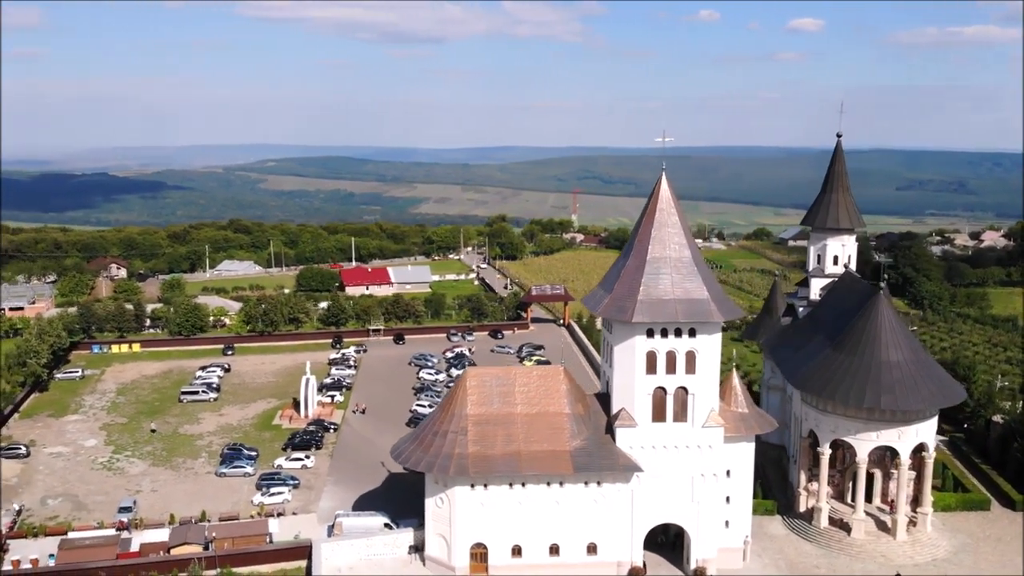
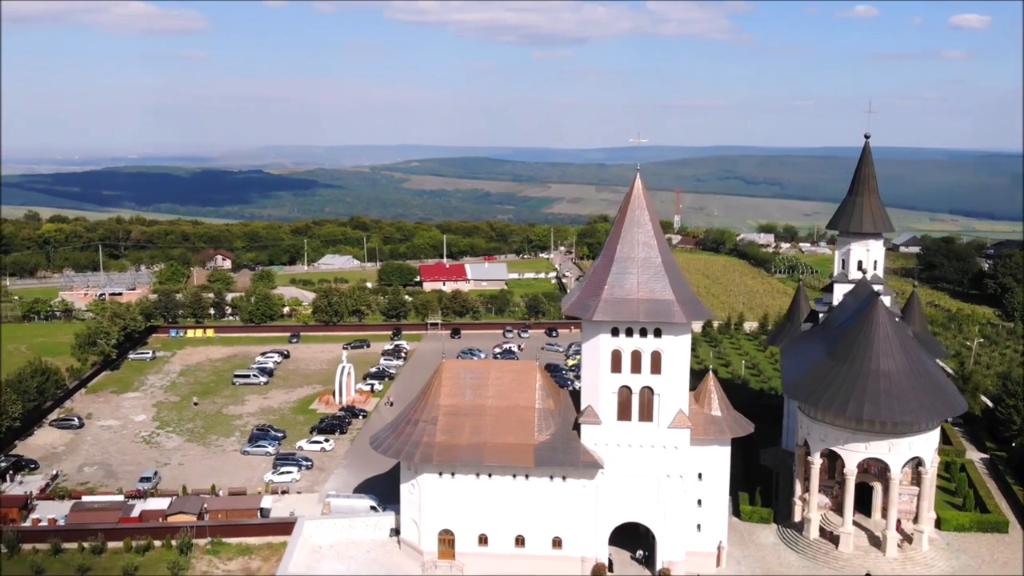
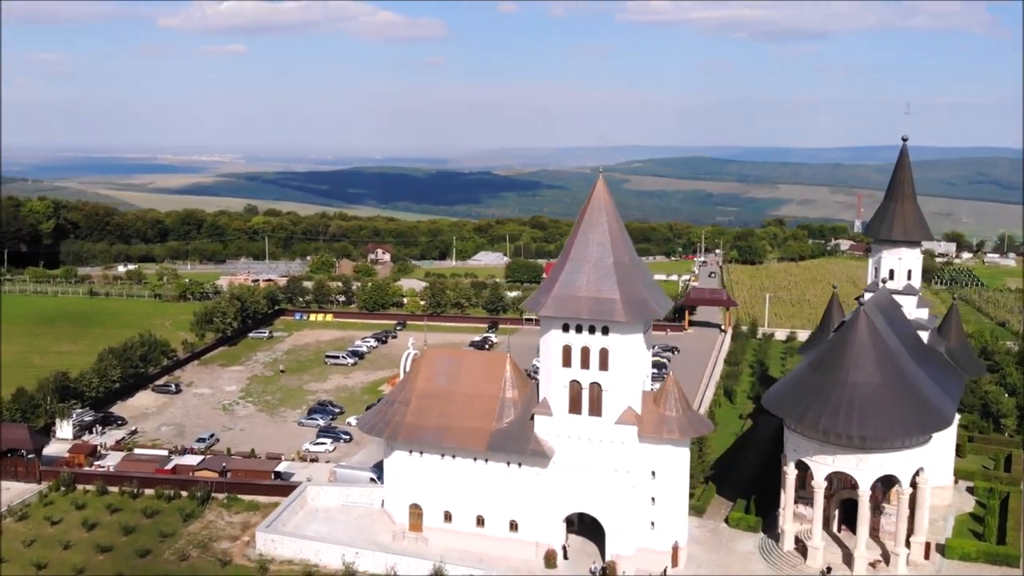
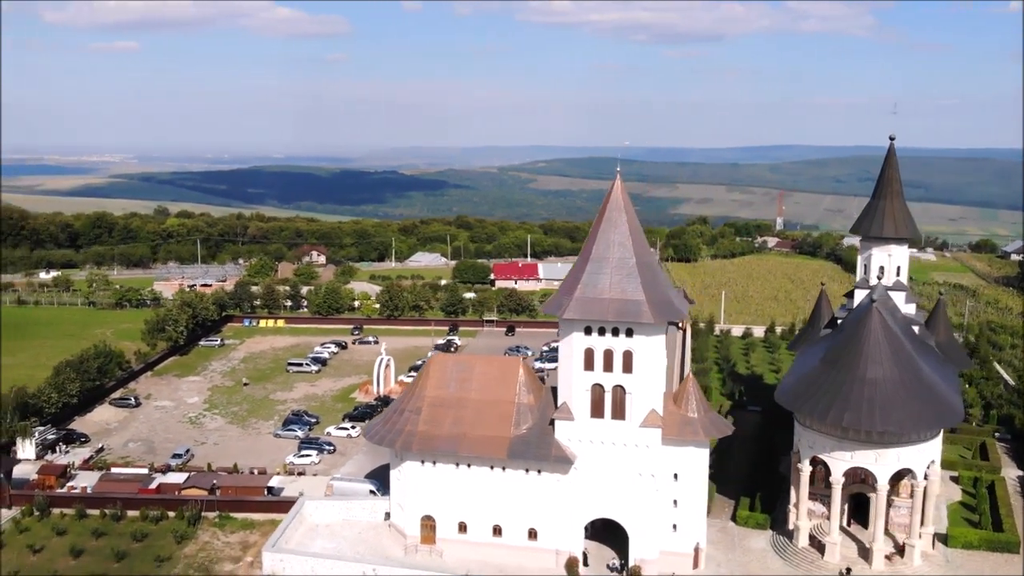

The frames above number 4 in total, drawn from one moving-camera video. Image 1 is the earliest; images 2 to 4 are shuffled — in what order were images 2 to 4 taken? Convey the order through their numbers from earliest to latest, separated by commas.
2, 4, 3
